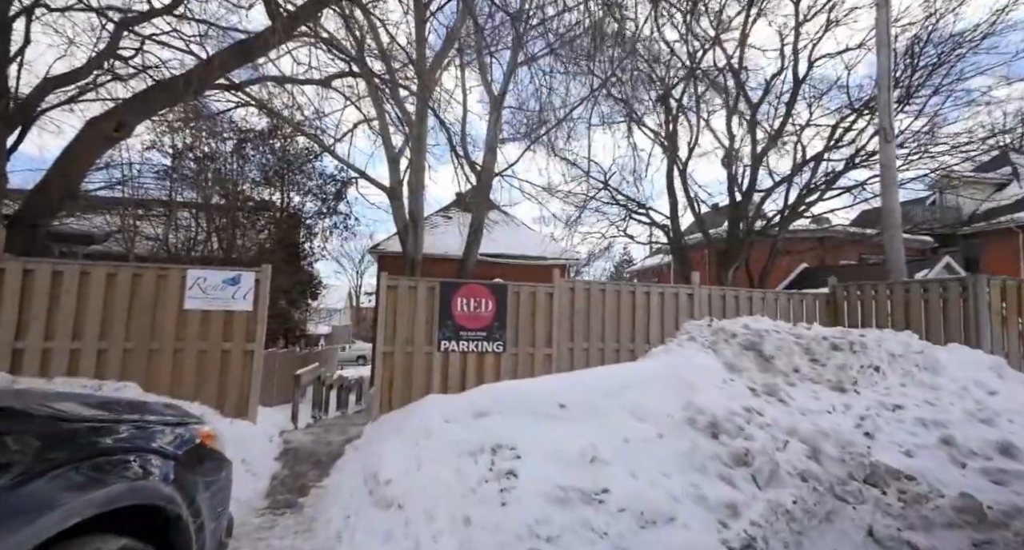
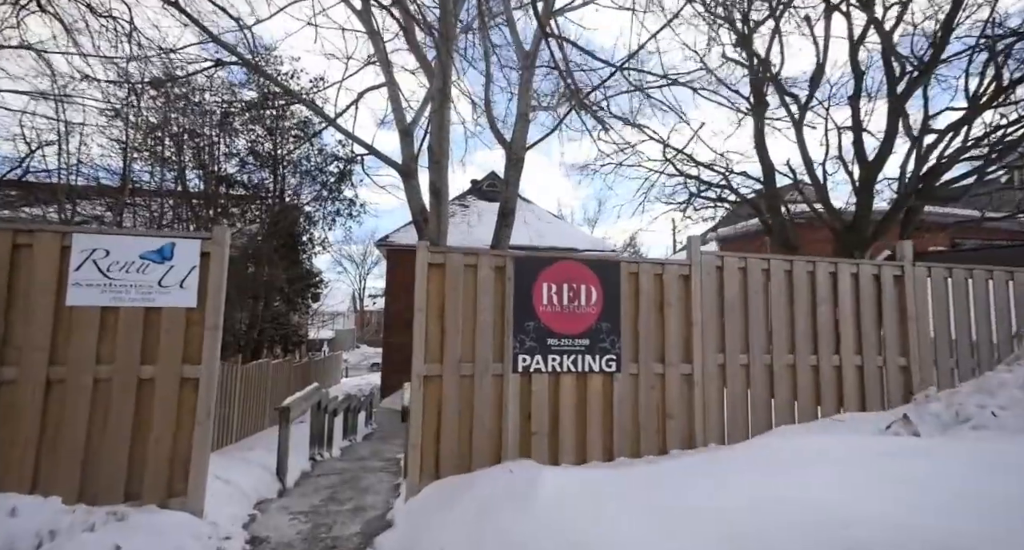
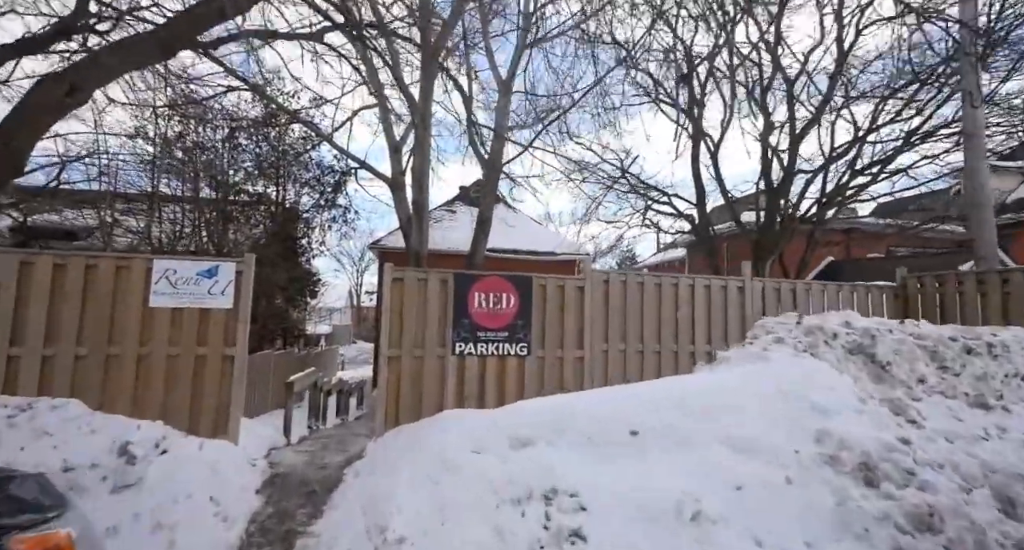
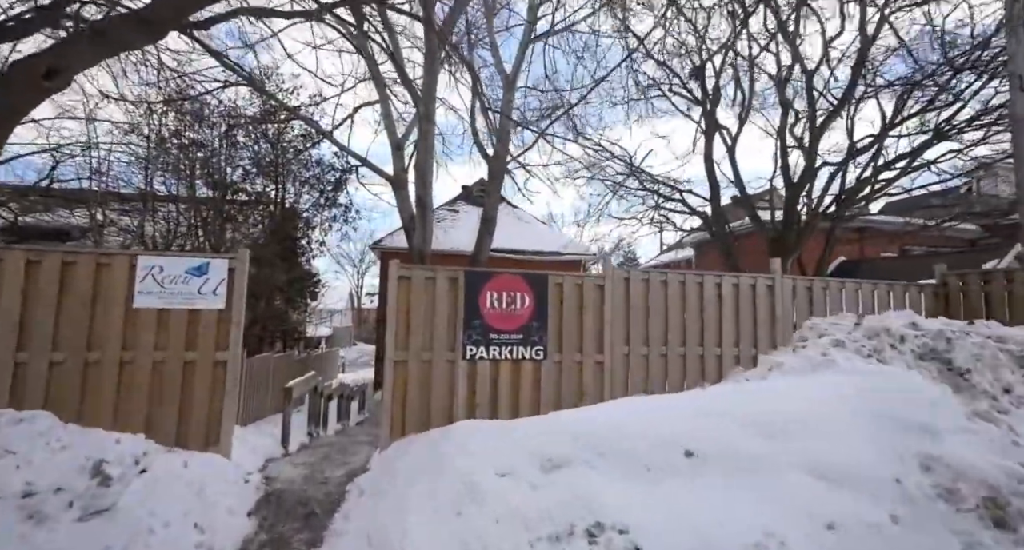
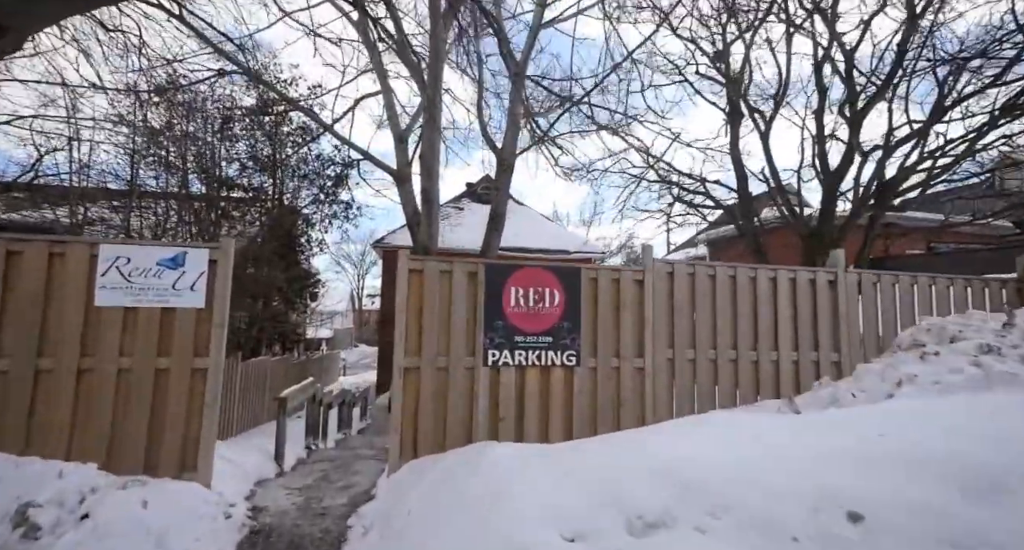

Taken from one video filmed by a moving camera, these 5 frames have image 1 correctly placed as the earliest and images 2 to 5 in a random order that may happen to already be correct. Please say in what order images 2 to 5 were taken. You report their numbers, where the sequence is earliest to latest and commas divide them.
3, 4, 5, 2
